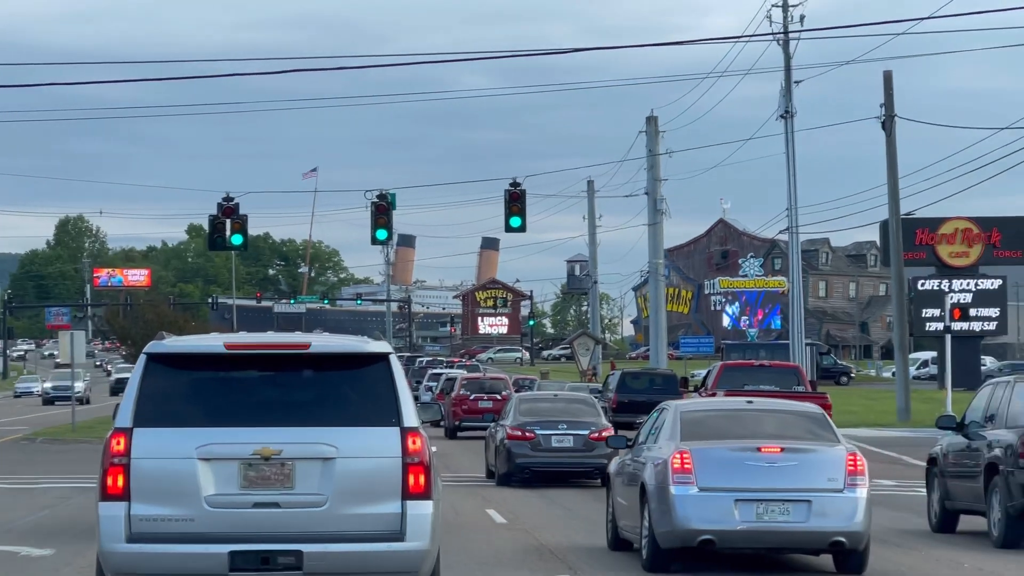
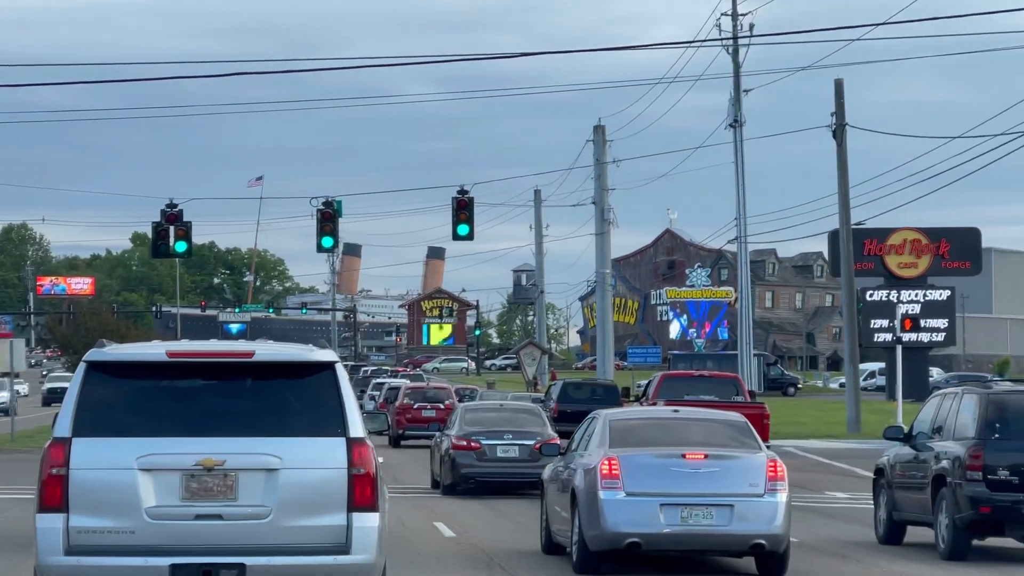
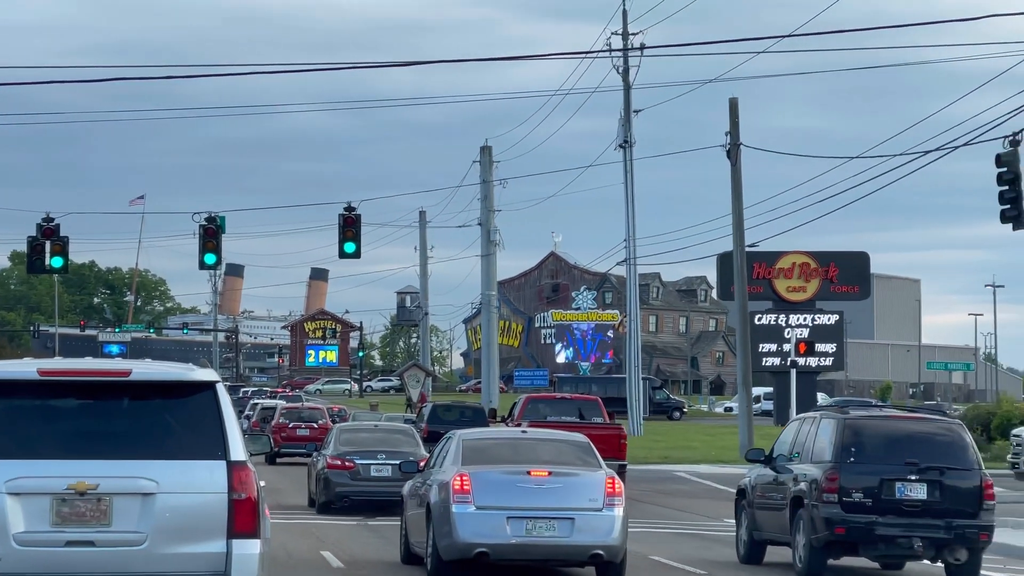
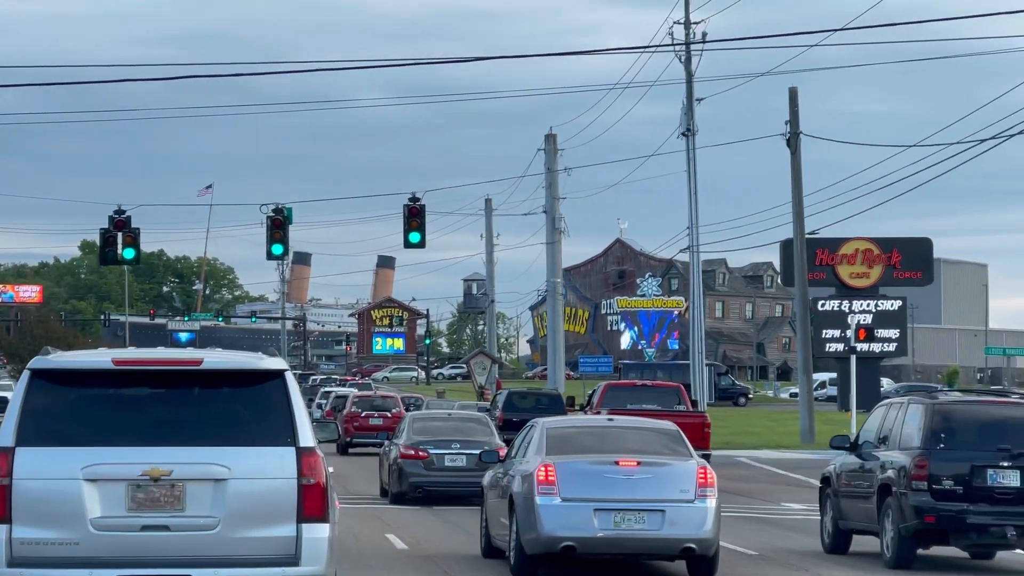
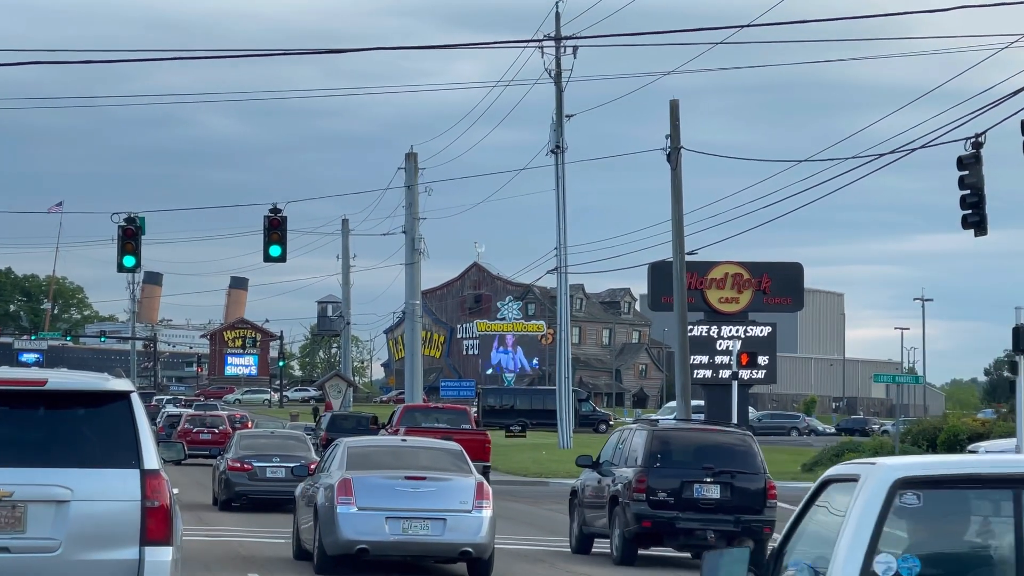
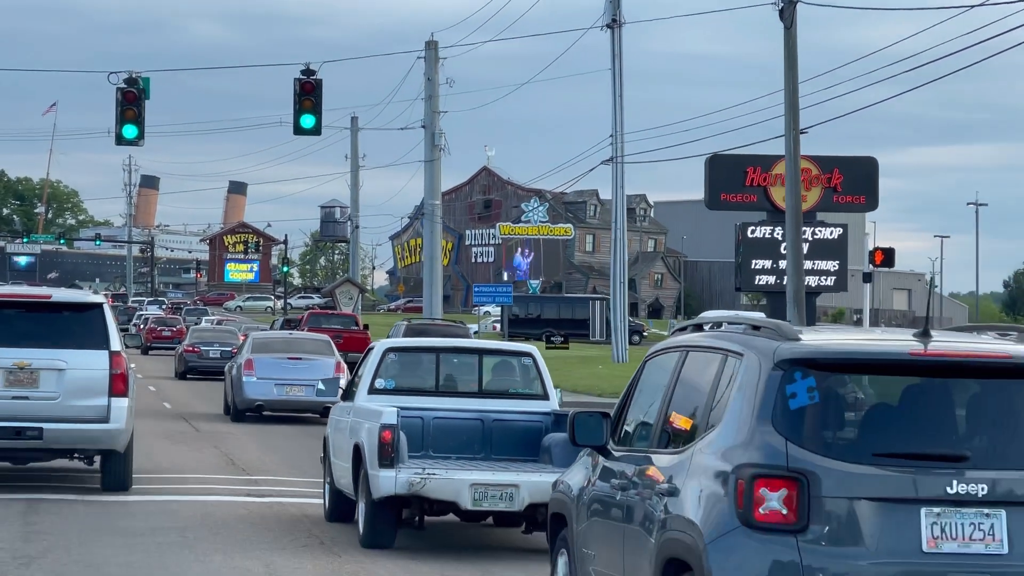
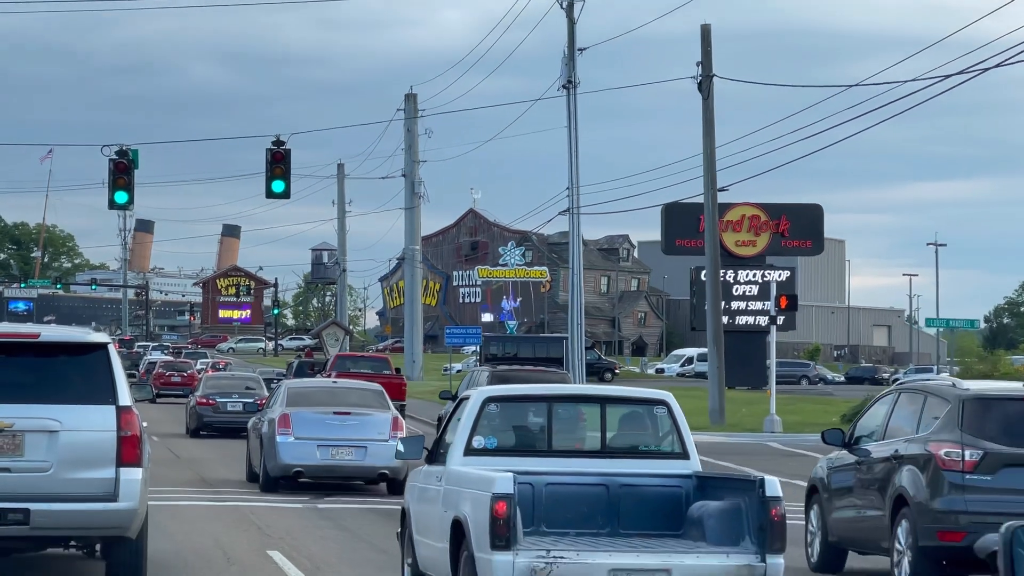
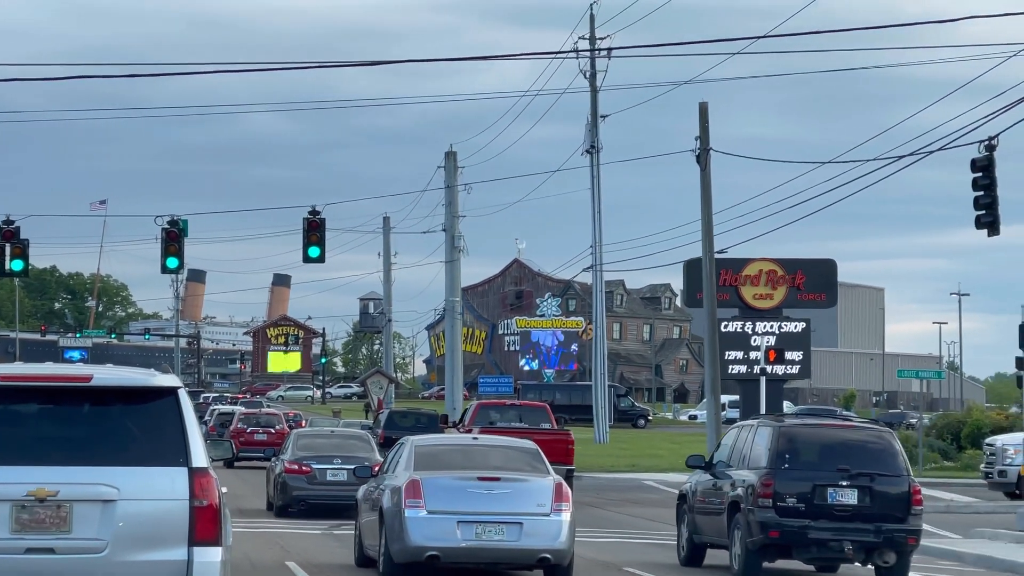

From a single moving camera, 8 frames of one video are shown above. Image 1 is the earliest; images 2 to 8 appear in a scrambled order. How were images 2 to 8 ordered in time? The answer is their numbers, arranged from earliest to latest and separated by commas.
2, 4, 3, 8, 5, 7, 6
